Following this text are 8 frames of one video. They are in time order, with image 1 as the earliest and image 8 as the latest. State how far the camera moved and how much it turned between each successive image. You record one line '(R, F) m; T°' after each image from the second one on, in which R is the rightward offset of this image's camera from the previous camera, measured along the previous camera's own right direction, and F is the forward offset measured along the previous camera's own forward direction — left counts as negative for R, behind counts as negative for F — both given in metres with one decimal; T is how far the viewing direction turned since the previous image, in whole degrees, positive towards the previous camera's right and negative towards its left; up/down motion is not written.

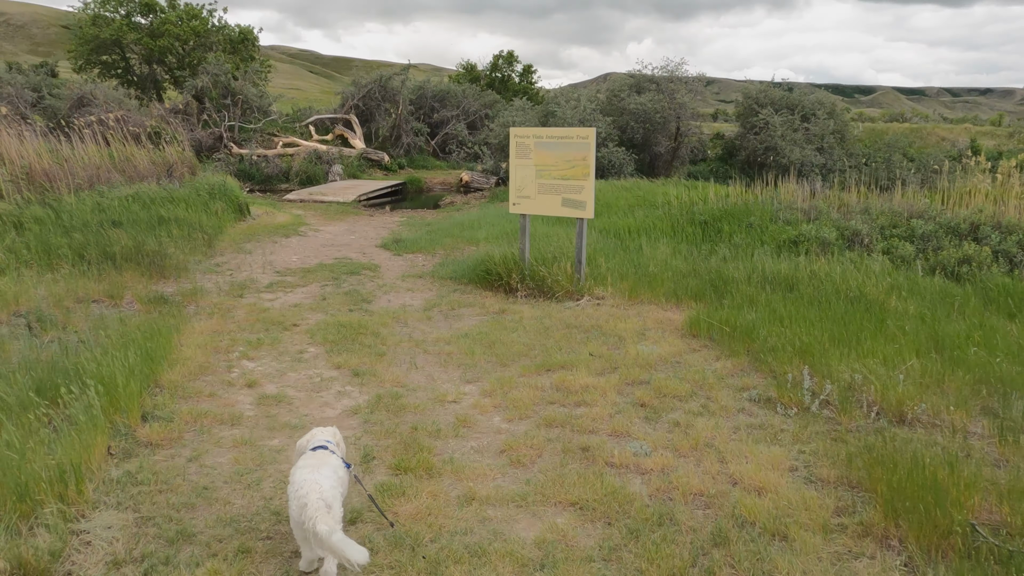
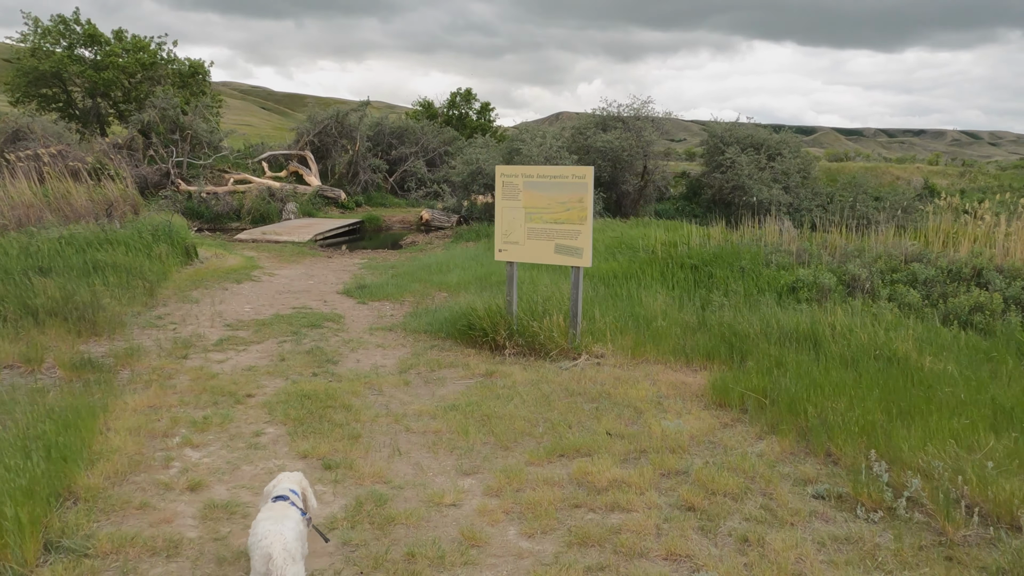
(-0.3, +0.8) m; +3°
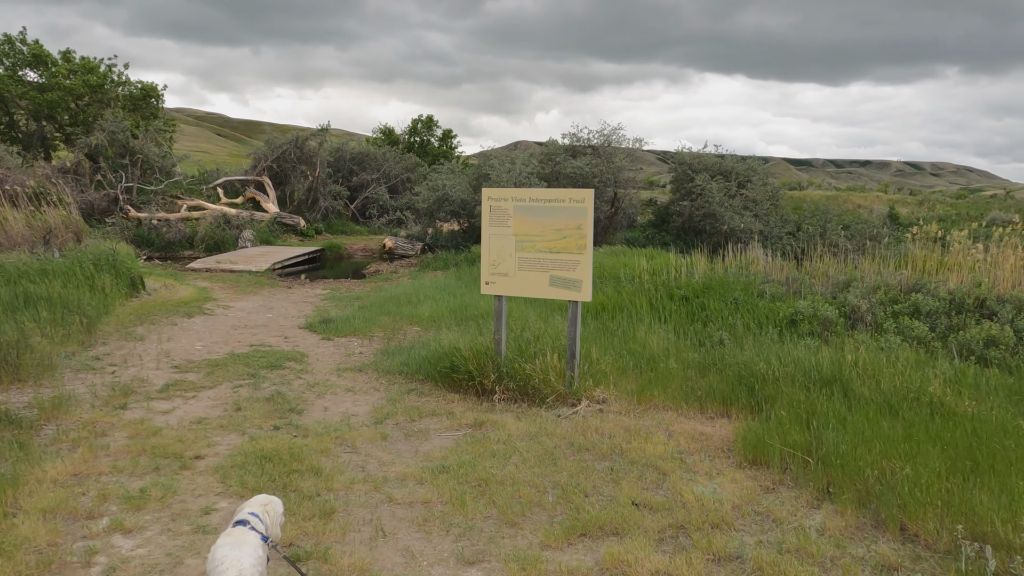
(-0.2, +0.7) m; +3°
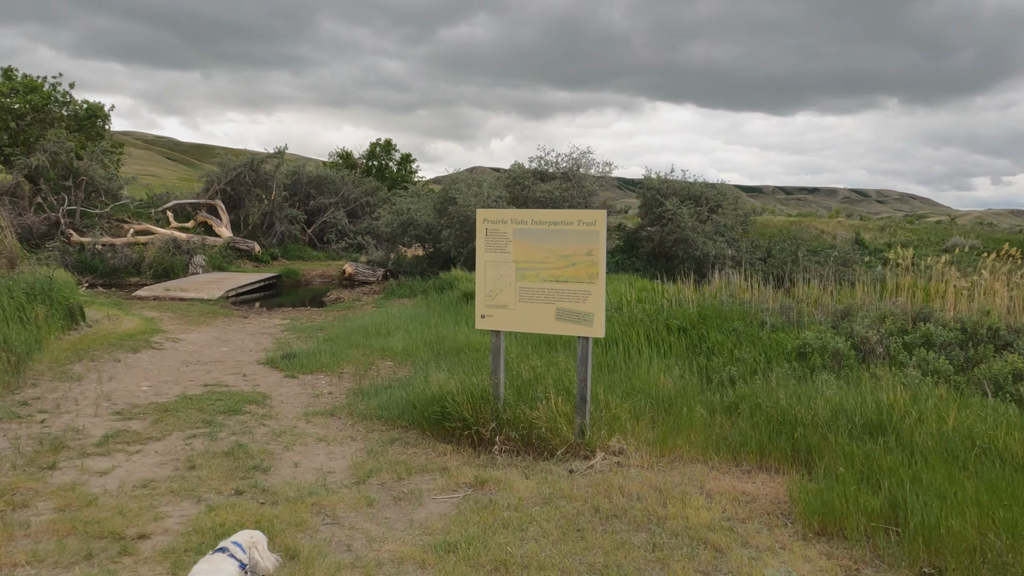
(-0.3, +0.7) m; +3°
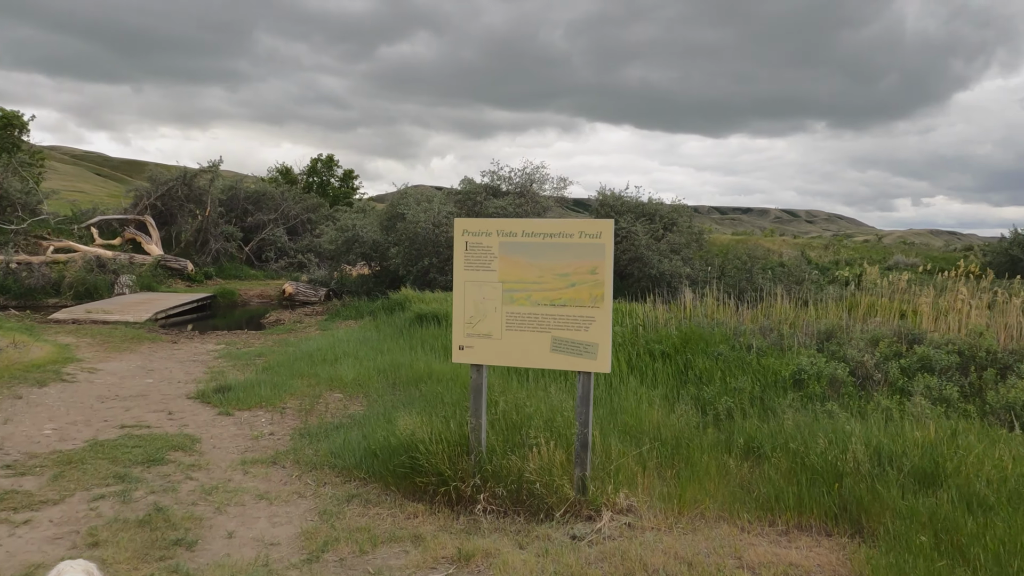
(-0.2, +0.8) m; +4°
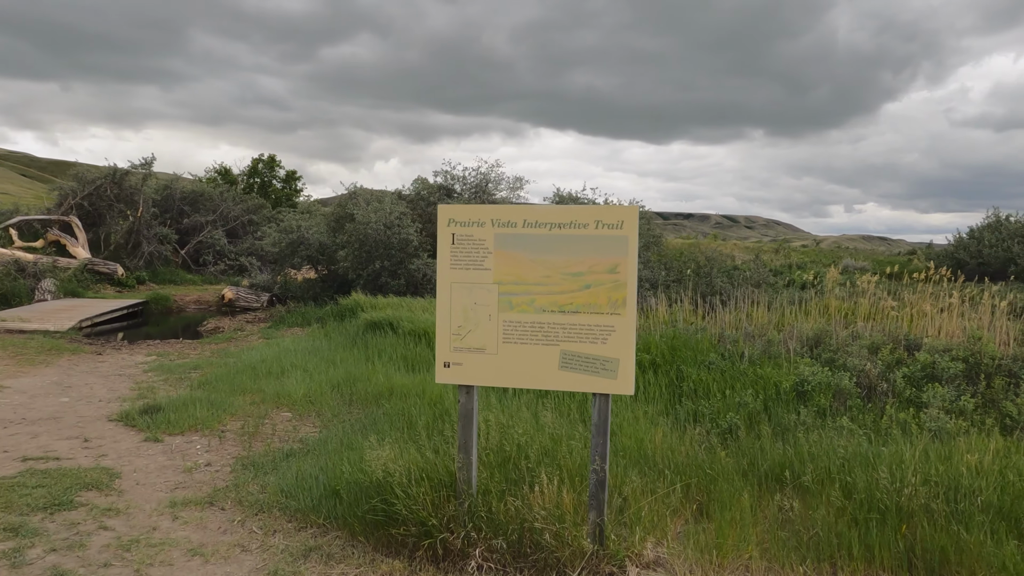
(-0.2, +0.8) m; +4°
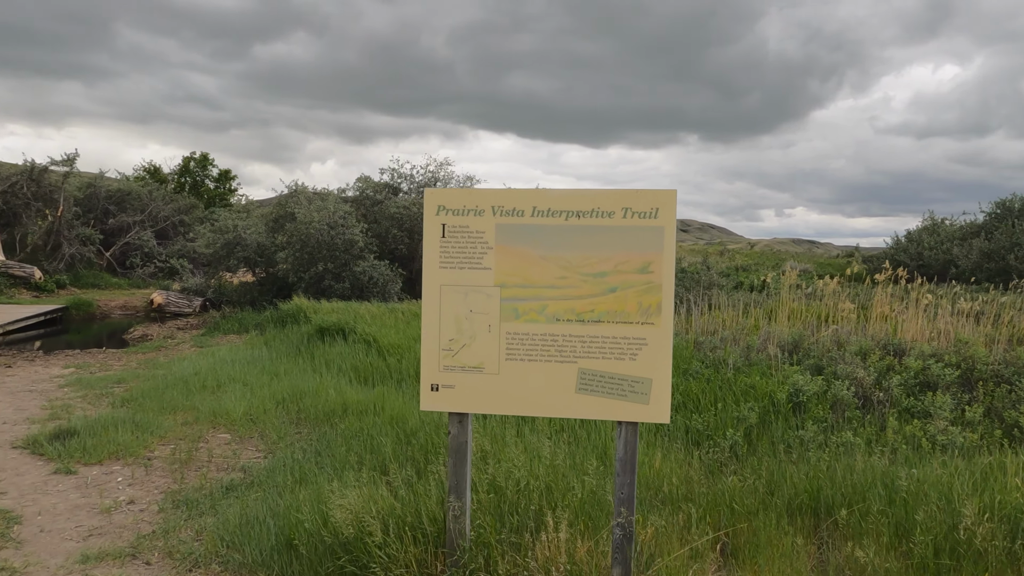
(-0.2, +0.6) m; +4°
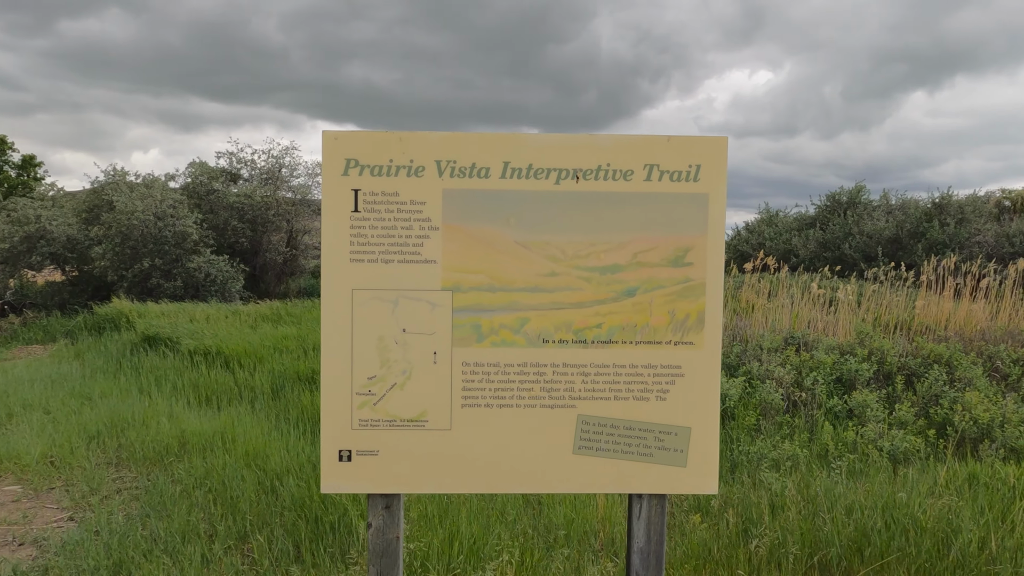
(-0.2, +1.0) m; +11°
